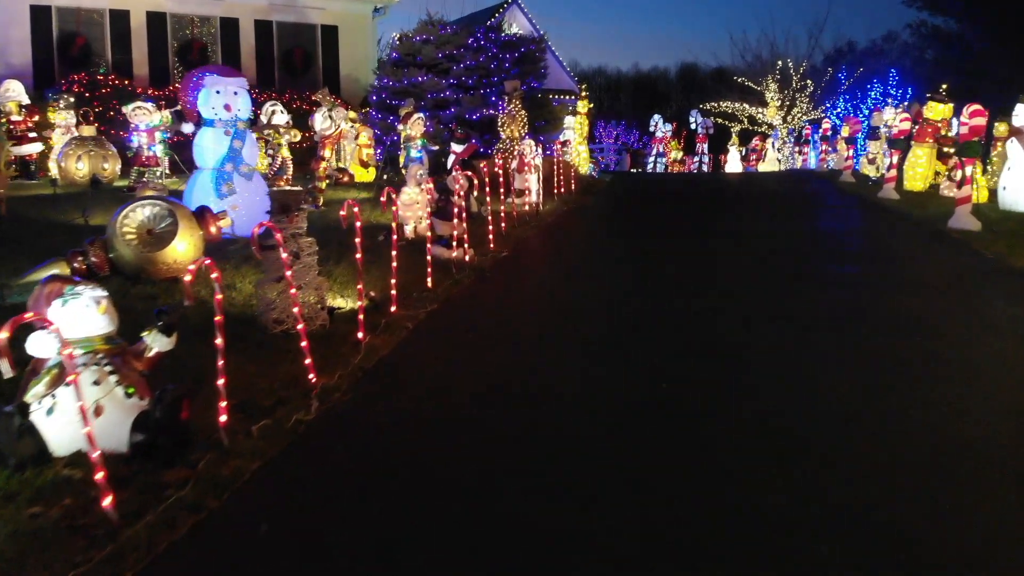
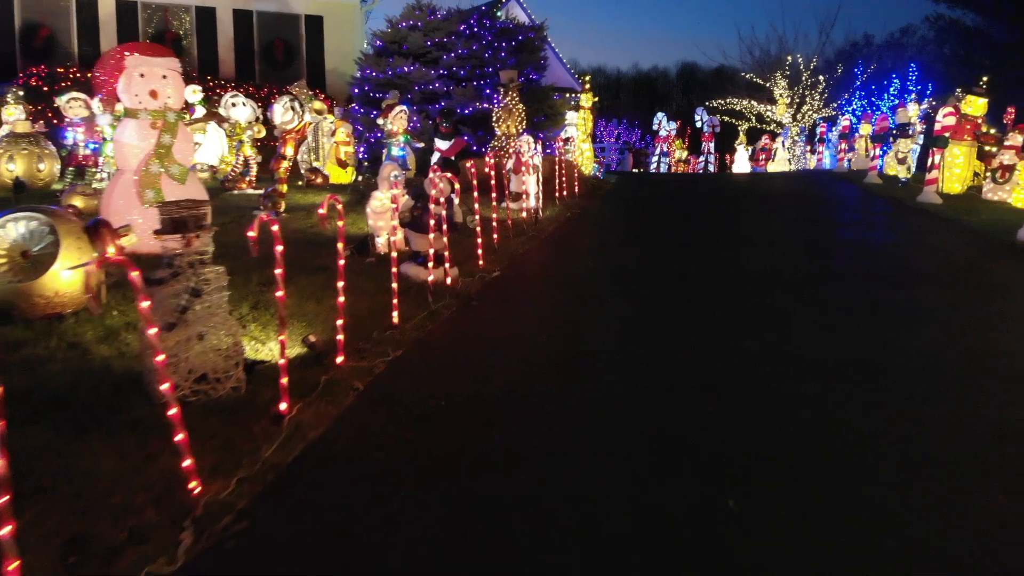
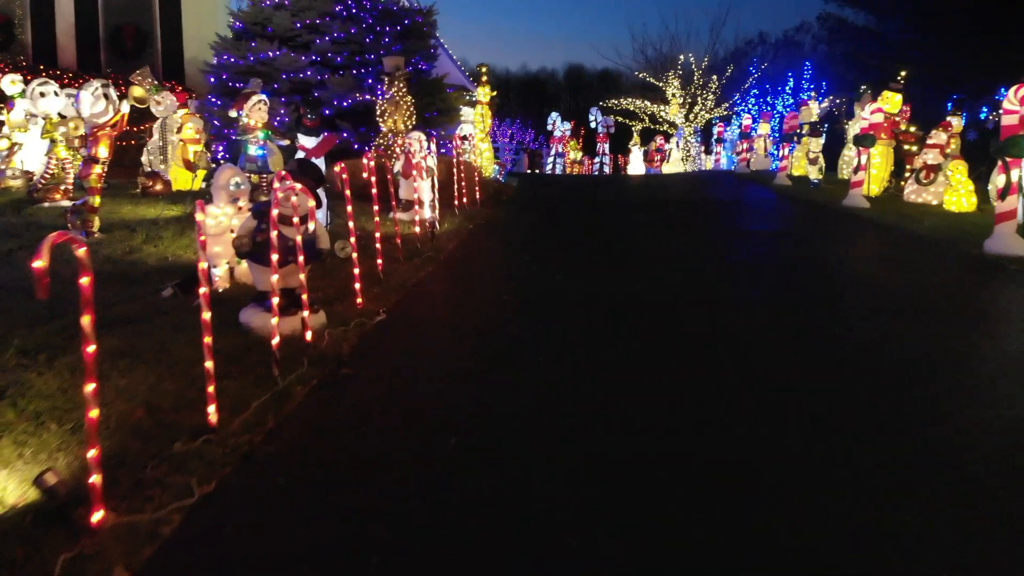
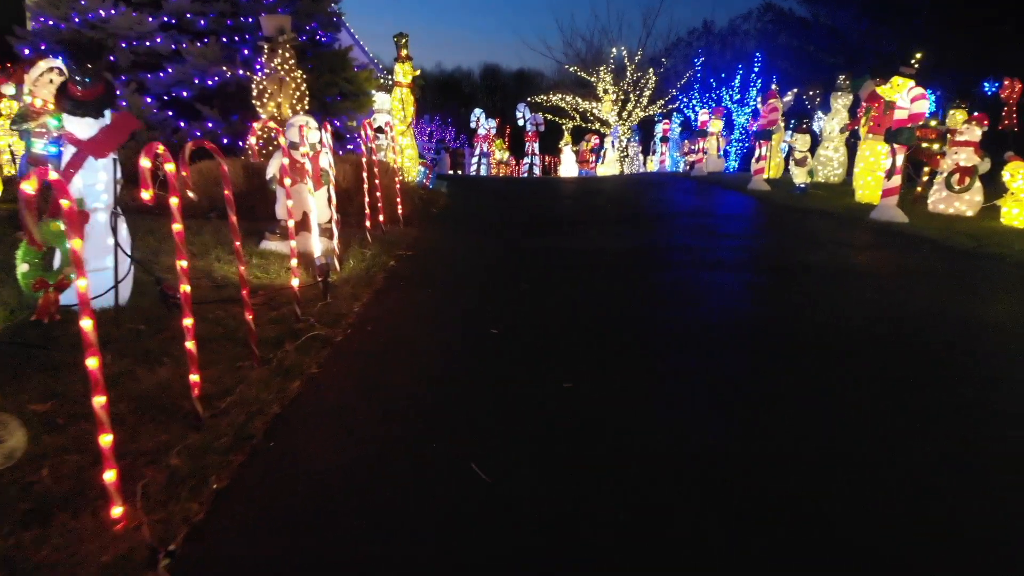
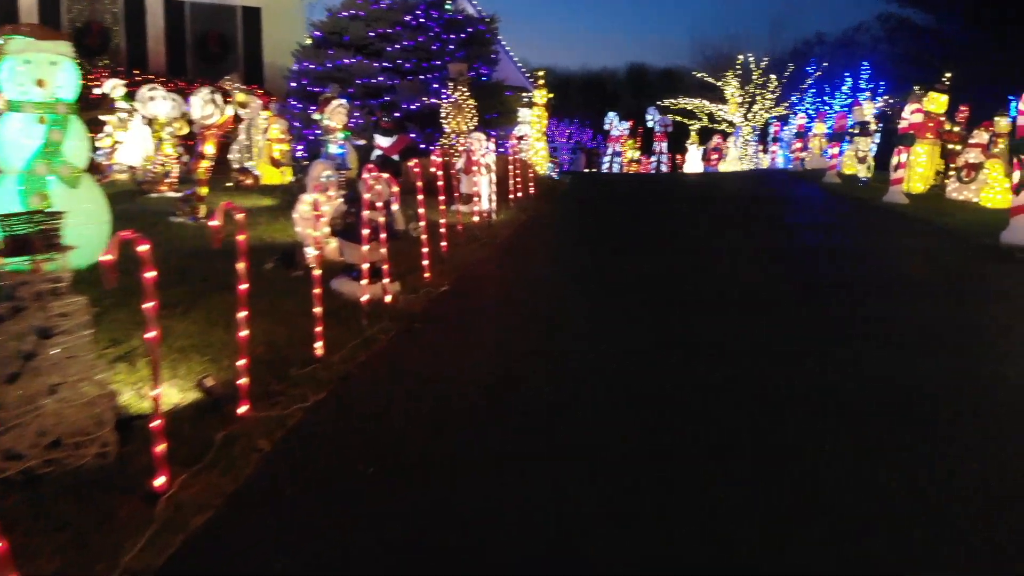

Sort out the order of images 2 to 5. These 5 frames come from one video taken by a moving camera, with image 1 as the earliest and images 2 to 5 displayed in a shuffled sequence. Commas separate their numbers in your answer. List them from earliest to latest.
2, 5, 3, 4
